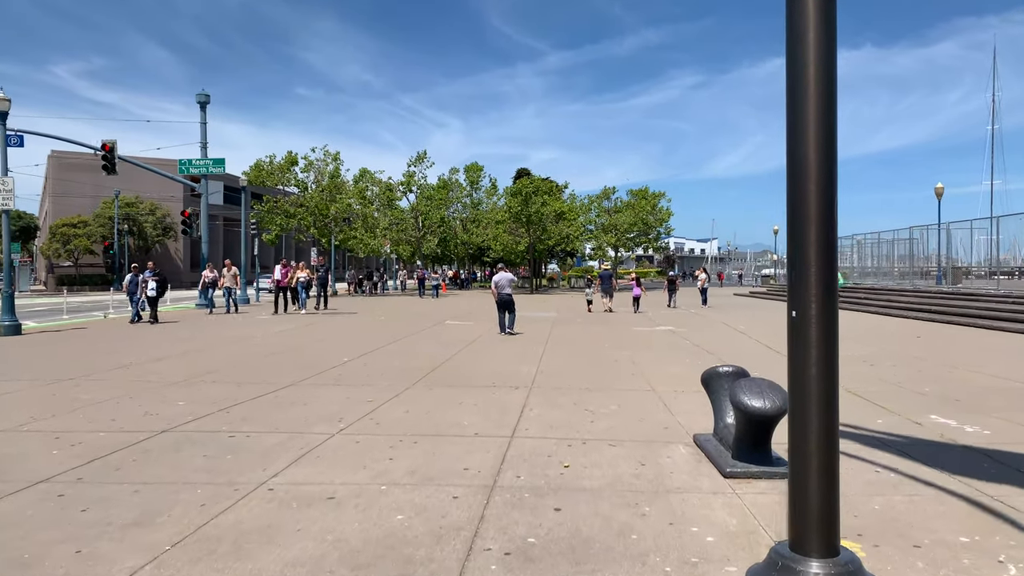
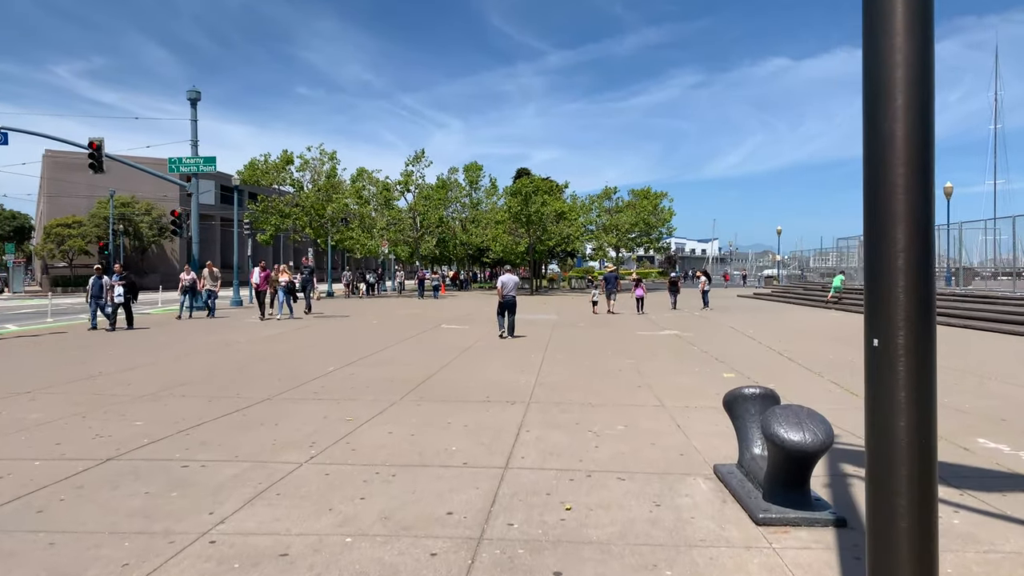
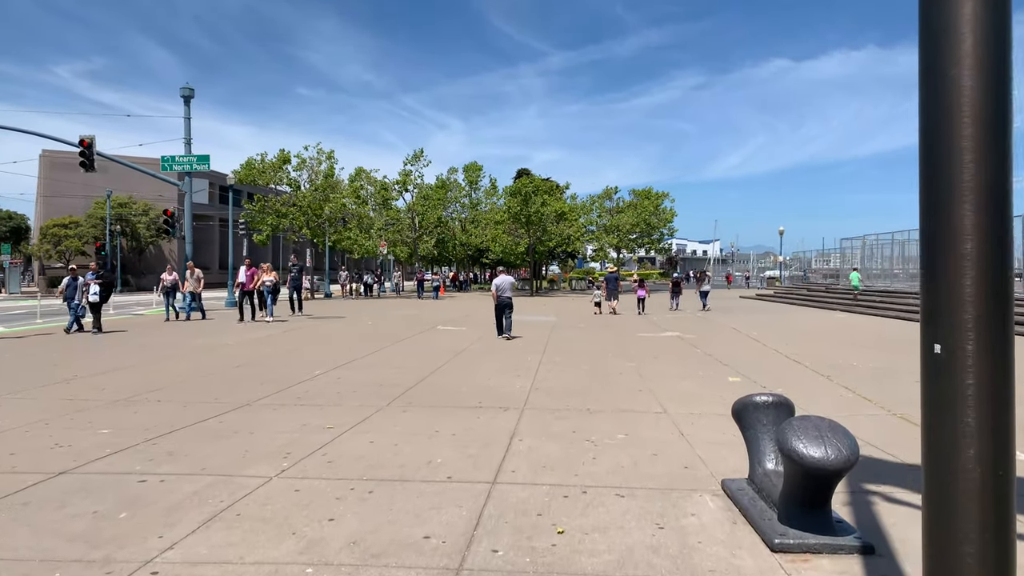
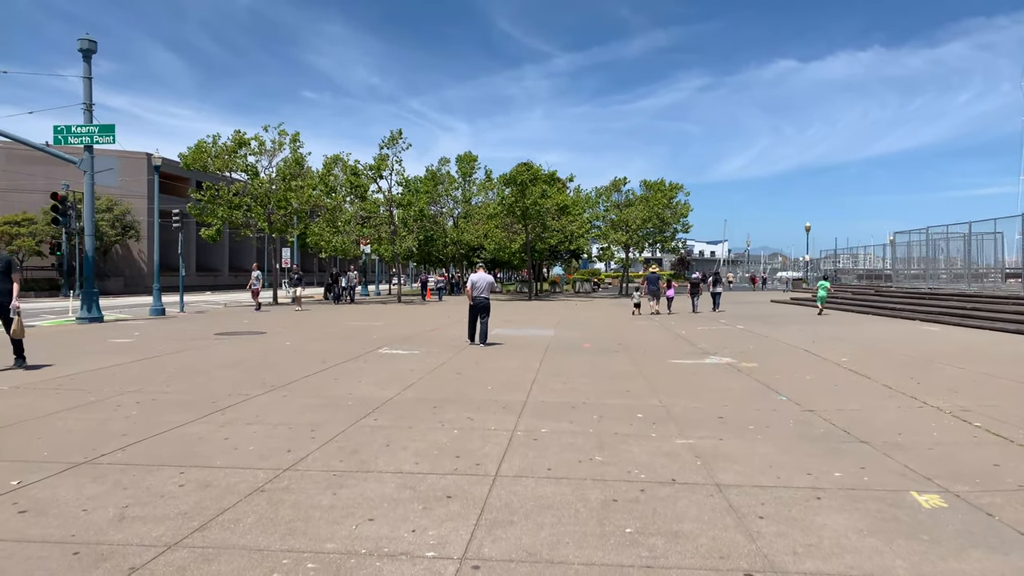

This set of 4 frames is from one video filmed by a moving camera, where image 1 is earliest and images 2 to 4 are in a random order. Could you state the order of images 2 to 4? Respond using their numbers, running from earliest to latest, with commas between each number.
2, 3, 4
